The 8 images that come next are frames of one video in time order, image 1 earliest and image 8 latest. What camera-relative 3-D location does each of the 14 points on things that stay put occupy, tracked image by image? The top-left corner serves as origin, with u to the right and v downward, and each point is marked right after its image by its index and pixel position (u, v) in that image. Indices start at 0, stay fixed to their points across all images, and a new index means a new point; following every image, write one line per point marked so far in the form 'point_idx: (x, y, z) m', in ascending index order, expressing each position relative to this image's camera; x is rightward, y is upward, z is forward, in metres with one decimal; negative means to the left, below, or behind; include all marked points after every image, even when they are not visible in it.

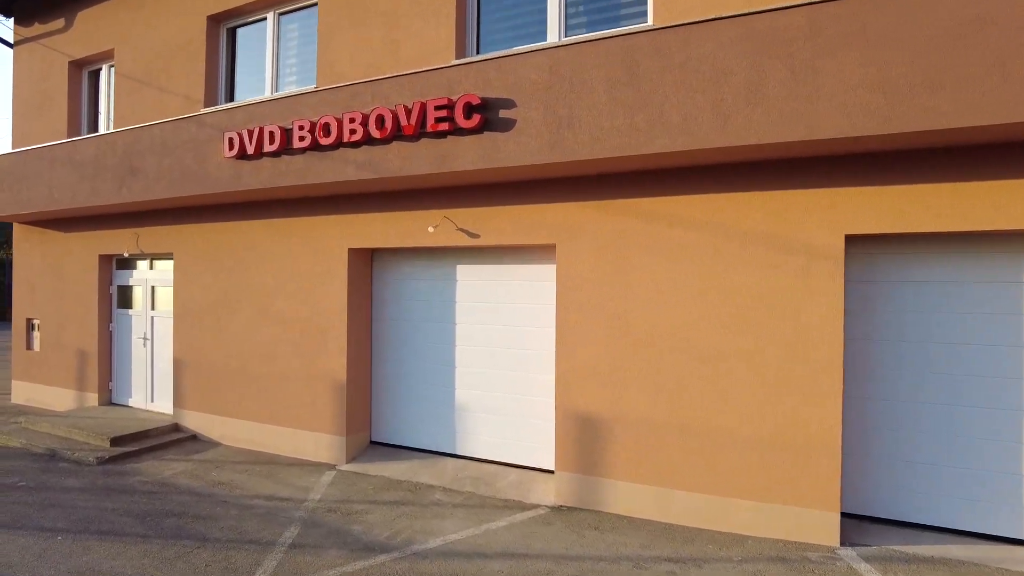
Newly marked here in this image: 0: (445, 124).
0: (-0.6, +1.5, +5.4) m
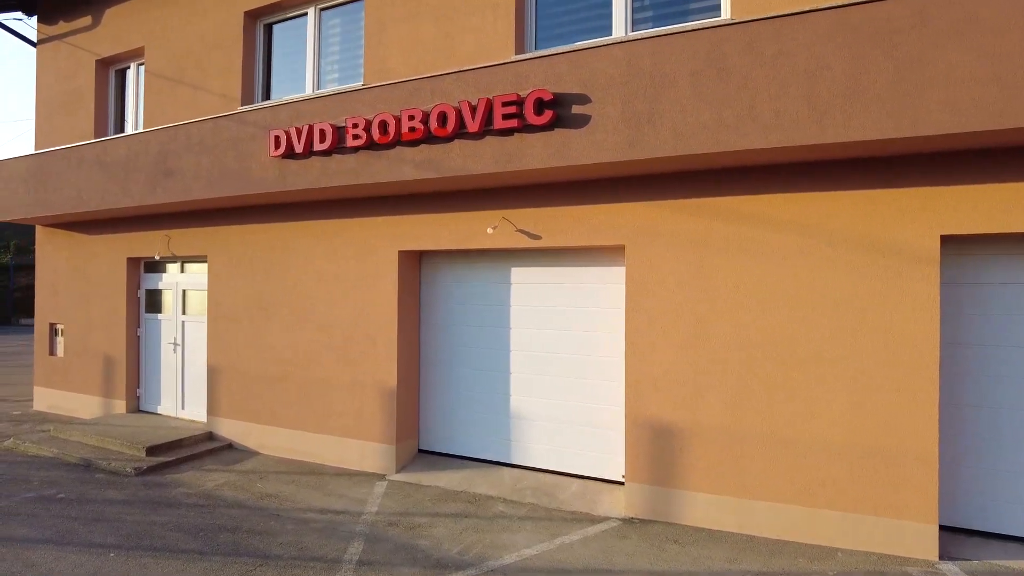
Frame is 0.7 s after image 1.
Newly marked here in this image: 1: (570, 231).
0: (0.0, +1.4, +5.2) m
1: (+0.6, +0.5, +5.7) m
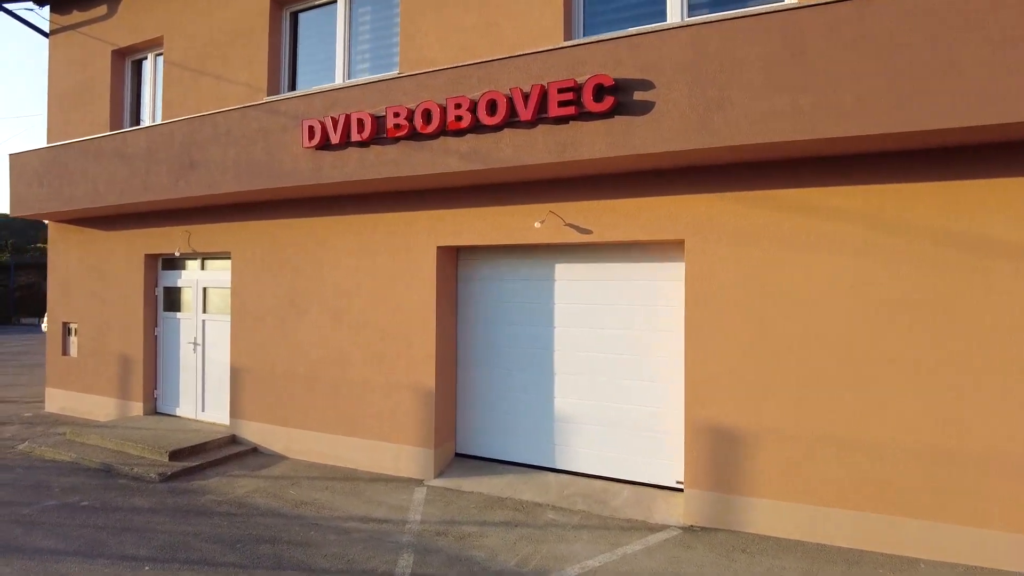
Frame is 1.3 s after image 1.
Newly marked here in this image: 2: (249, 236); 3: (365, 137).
0: (+0.5, +1.5, +4.9) m
1: (+1.0, +0.6, +5.4) m
2: (-3.2, +0.6, +7.5) m
3: (-1.4, +1.4, +5.8) m
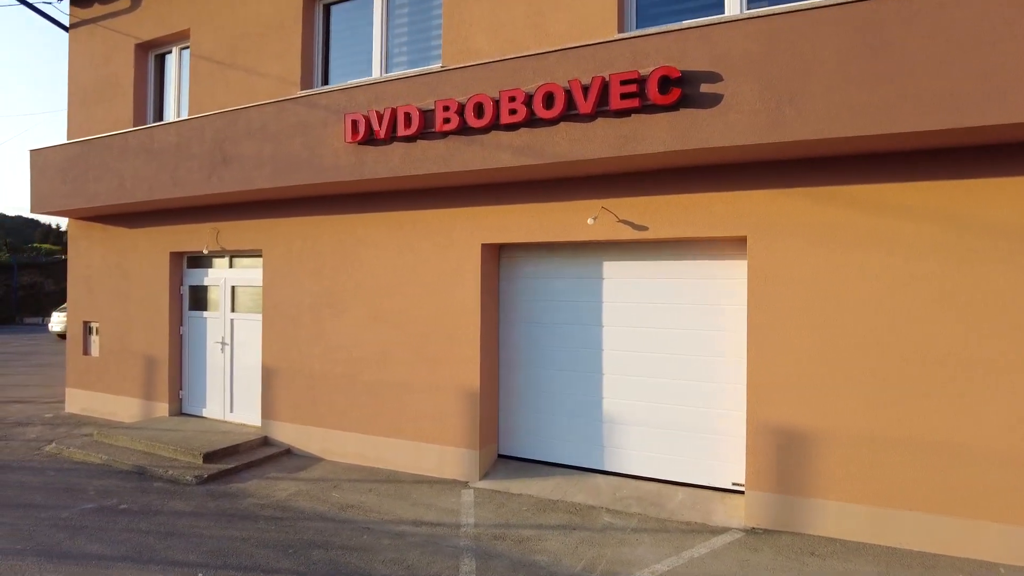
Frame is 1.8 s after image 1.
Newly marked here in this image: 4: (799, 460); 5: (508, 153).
0: (+0.9, +1.5, +4.8) m
1: (+1.5, +0.6, +5.3) m
2: (-2.8, +0.7, +7.4) m
3: (-0.9, +1.5, +5.7) m
4: (+2.3, -1.4, +4.9) m
5: (0.0, +1.2, +5.3) m
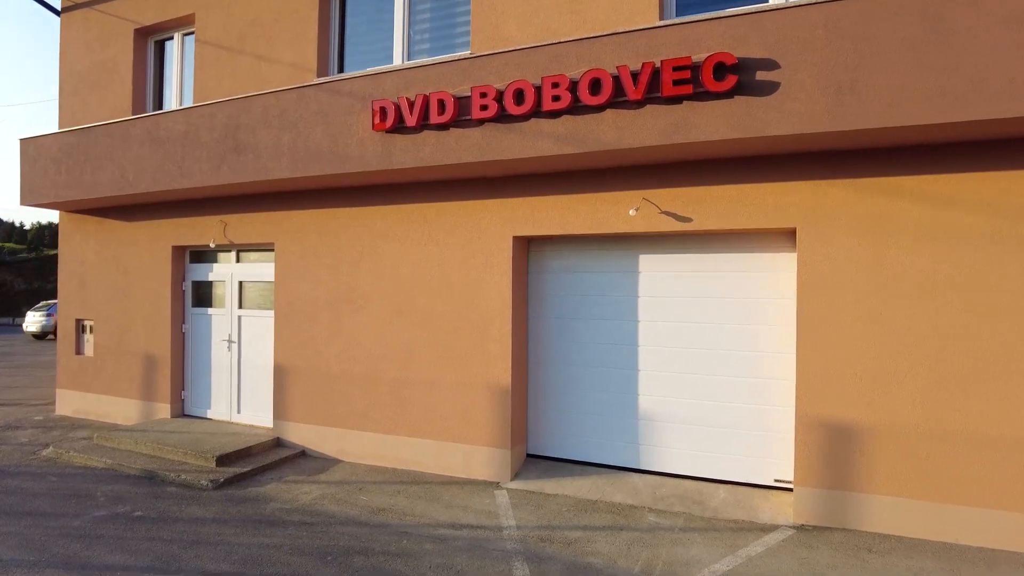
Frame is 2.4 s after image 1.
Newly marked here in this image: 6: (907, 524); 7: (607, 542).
0: (+1.3, +1.5, +4.7) m
1: (+1.8, +0.6, +5.2) m
2: (-2.5, +0.7, +7.1) m
3: (-0.6, +1.5, +5.5) m
4: (+2.7, -1.3, +4.8) m
5: (+0.3, +1.2, +5.2) m
6: (+3.0, -1.8, +4.7) m
7: (+0.7, -2.0, +4.7) m
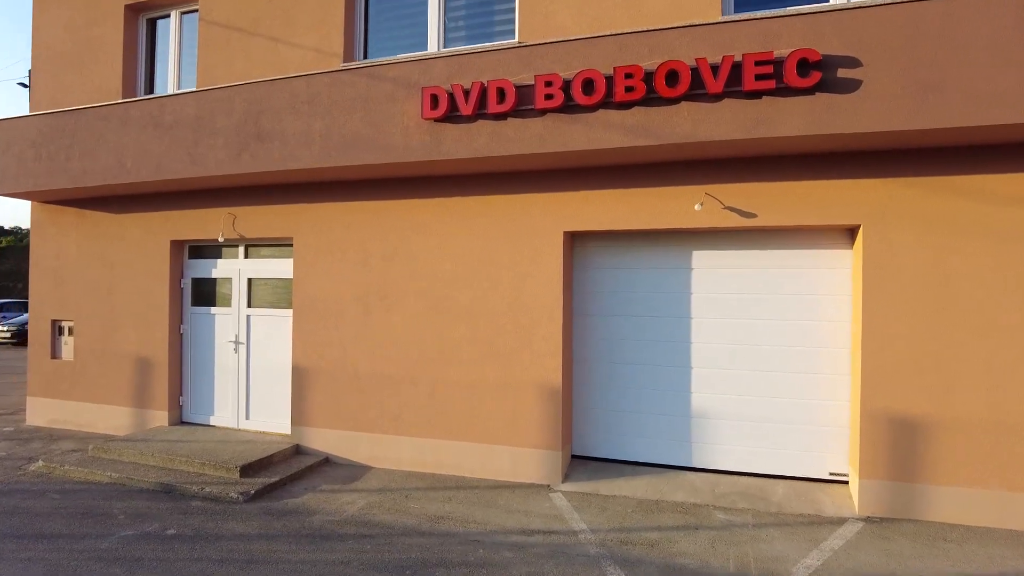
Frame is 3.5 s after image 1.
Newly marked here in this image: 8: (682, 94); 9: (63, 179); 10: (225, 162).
0: (+1.9, +1.6, +4.6) m
1: (+2.4, +0.7, +5.2) m
2: (-2.1, +0.8, +6.7) m
3: (-0.1, +1.6, +5.3) m
4: (+3.3, -1.3, +4.9) m
5: (+0.9, +1.3, +5.0) m
6: (+3.7, -1.8, +4.8) m
7: (+1.3, -1.9, +4.7) m
8: (+1.3, +1.5, +4.8) m
9: (-5.3, +1.3, +7.2) m
10: (-3.0, +1.3, +6.4) m
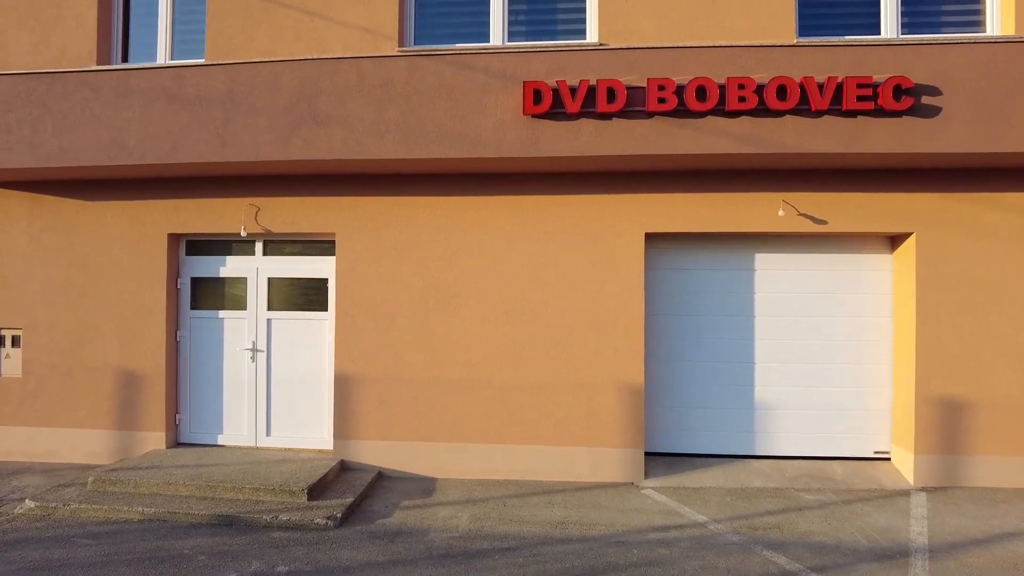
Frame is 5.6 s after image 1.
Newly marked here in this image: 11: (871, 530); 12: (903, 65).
0: (+3.0, +1.6, +5.1) m
1: (+3.3, +0.7, +5.8) m
2: (-1.4, +0.7, +6.2) m
3: (+0.9, +1.6, +5.3) m
4: (+4.2, -1.3, +5.8) m
5: (+1.9, +1.3, +5.3) m
6: (+4.6, -1.8, +5.7) m
7: (+2.4, -1.9, +5.0) m
8: (+2.4, +1.5, +5.2) m
9: (-4.7, +1.3, +5.9) m
10: (-2.3, +1.3, +5.7) m
11: (+2.9, -2.0, +4.9) m
12: (+3.3, +1.9, +5.2) m
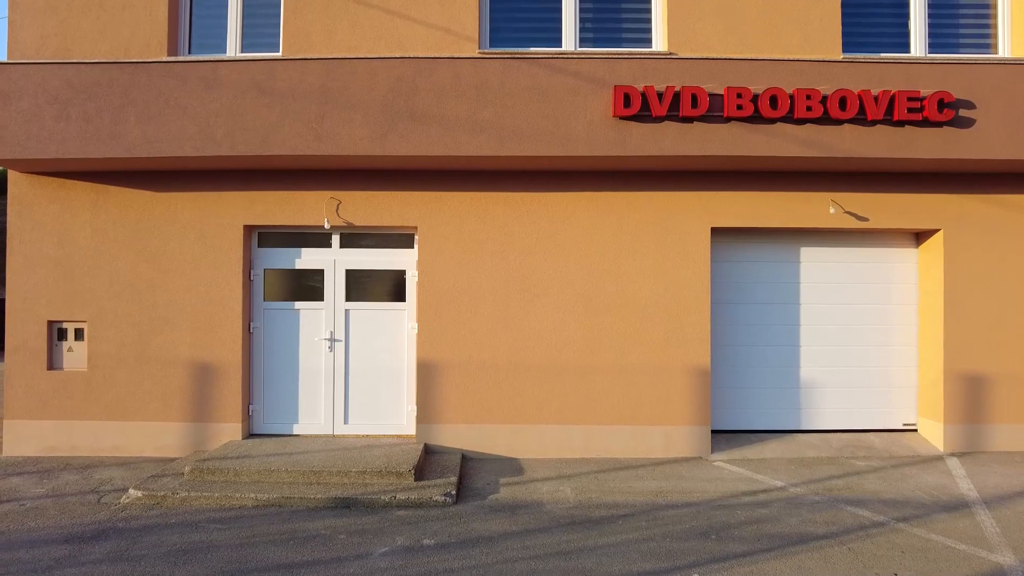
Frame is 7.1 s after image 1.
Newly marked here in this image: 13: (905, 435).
0: (+3.9, +1.7, +5.9) m
1: (+4.1, +0.8, +6.5) m
2: (-0.6, +0.8, +6.4) m
3: (+1.8, +1.7, +5.8) m
4: (+5.1, -1.2, +6.6) m
5: (+2.8, +1.4, +5.9) m
6: (+5.4, -1.7, +6.6) m
7: (+3.3, -1.8, +5.7) m
8: (+3.3, +1.6, +5.8) m
9: (-3.8, +1.4, +5.8) m
10: (-1.4, +1.4, +5.9) m
11: (+3.8, -1.8, +5.6) m
12: (+4.2, +2.0, +6.0) m
13: (+4.4, -1.7, +6.9) m
